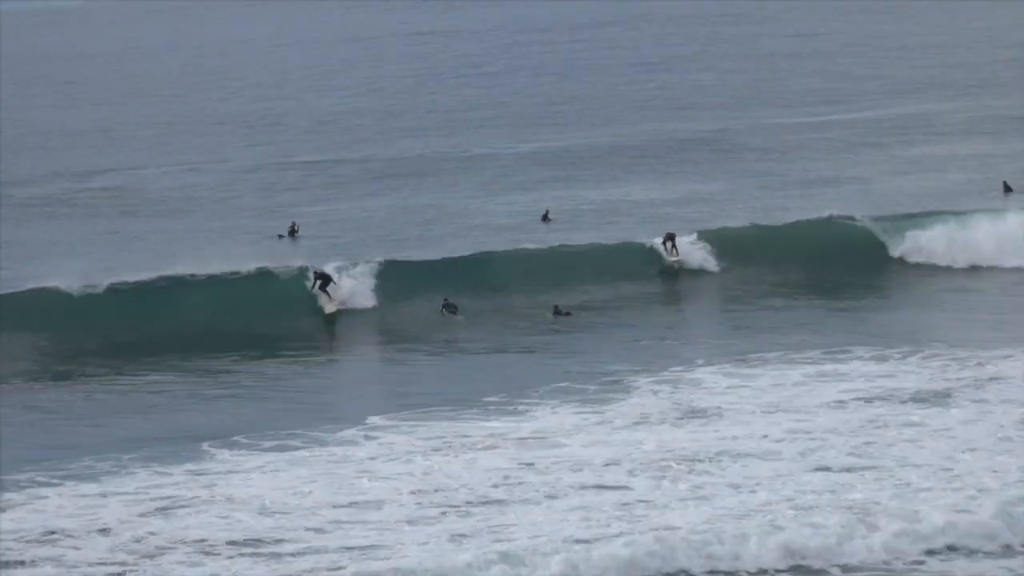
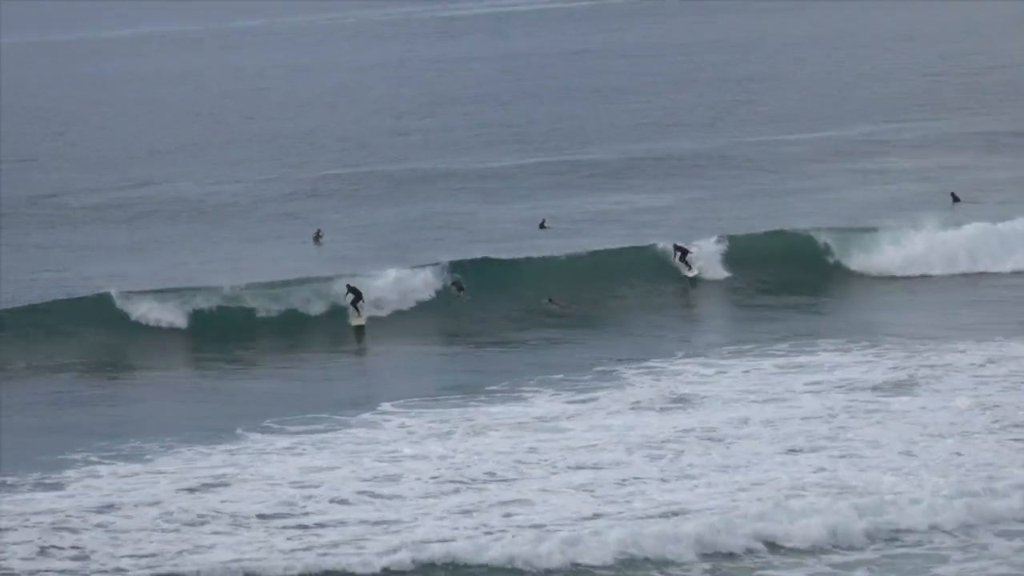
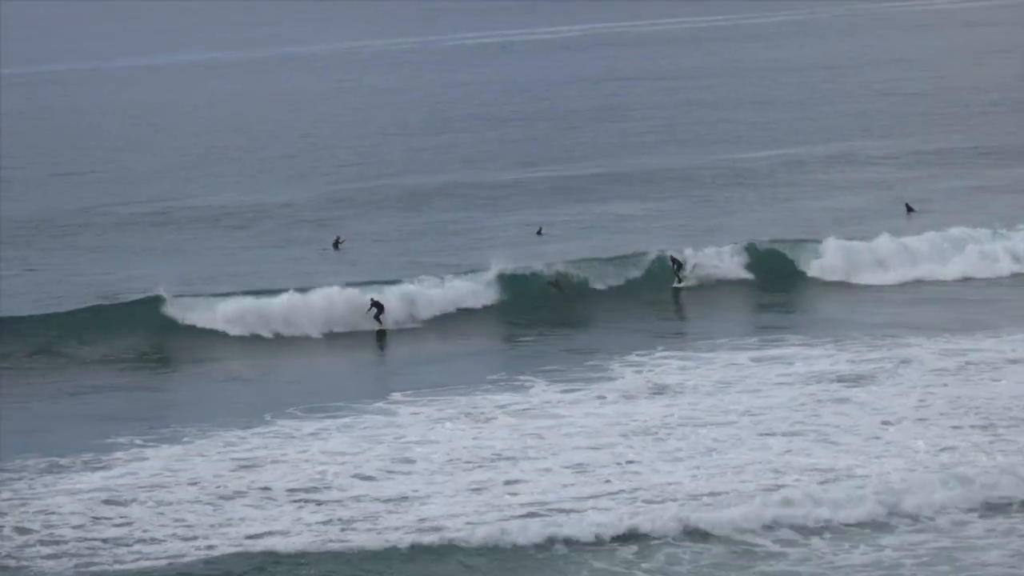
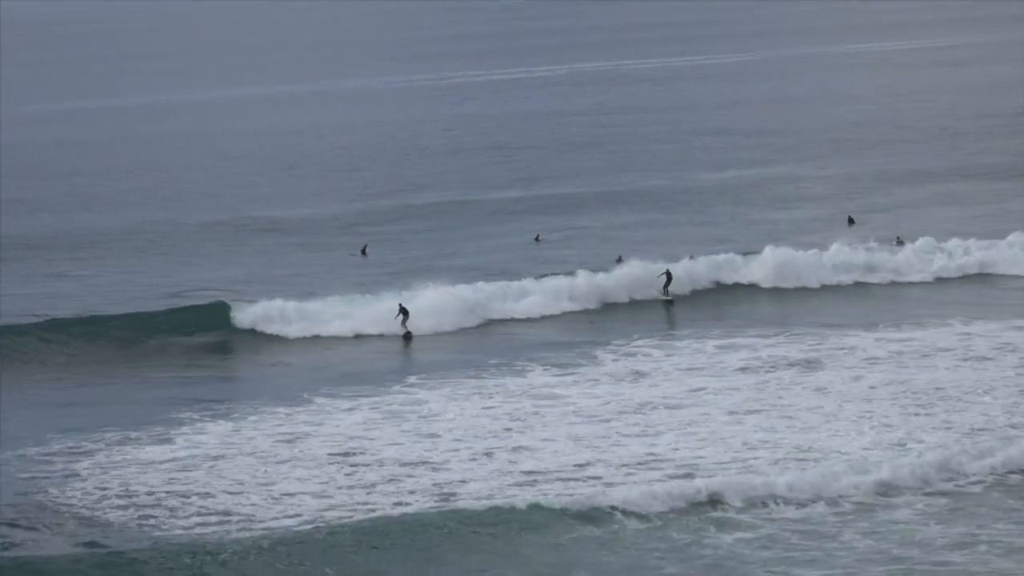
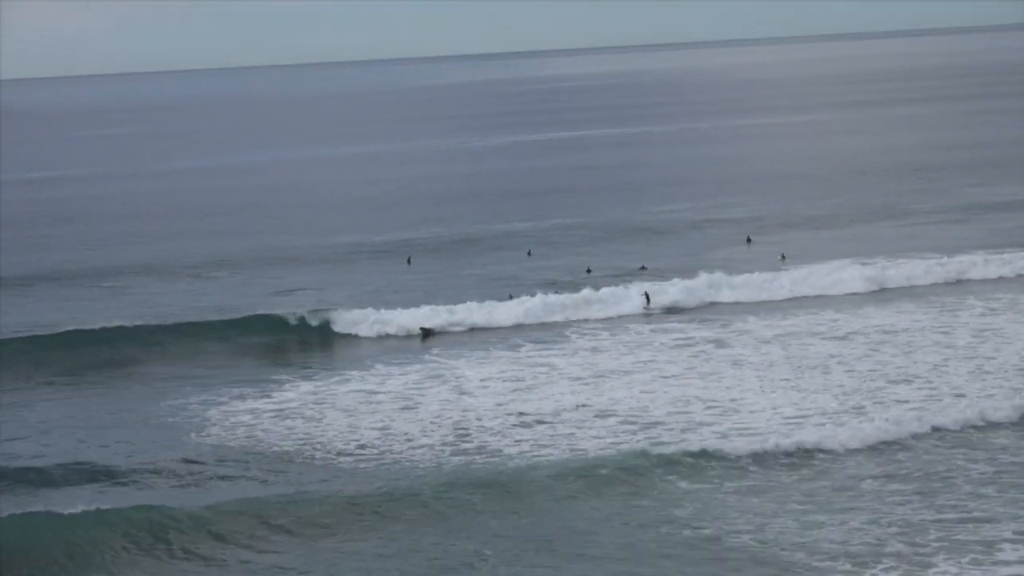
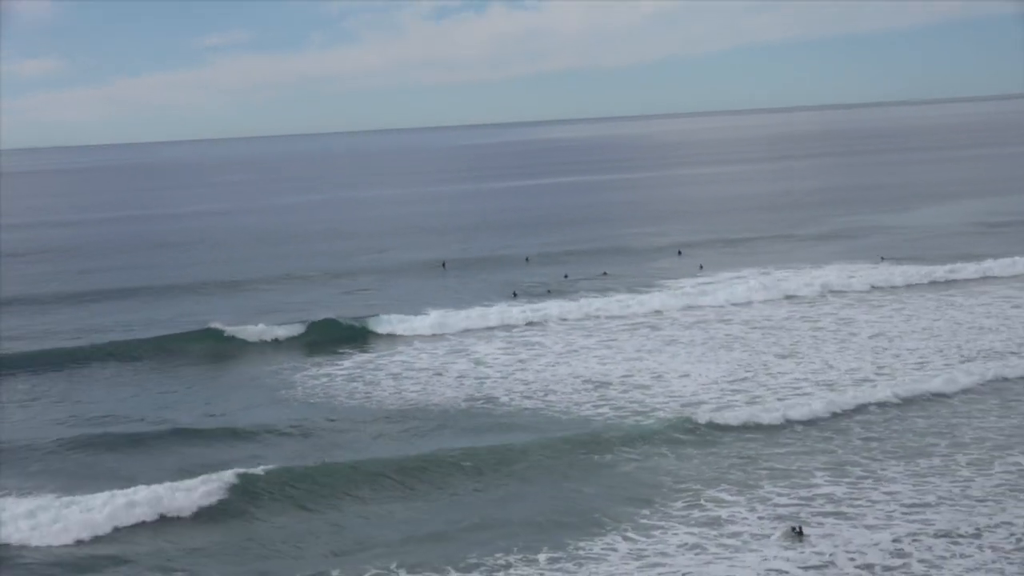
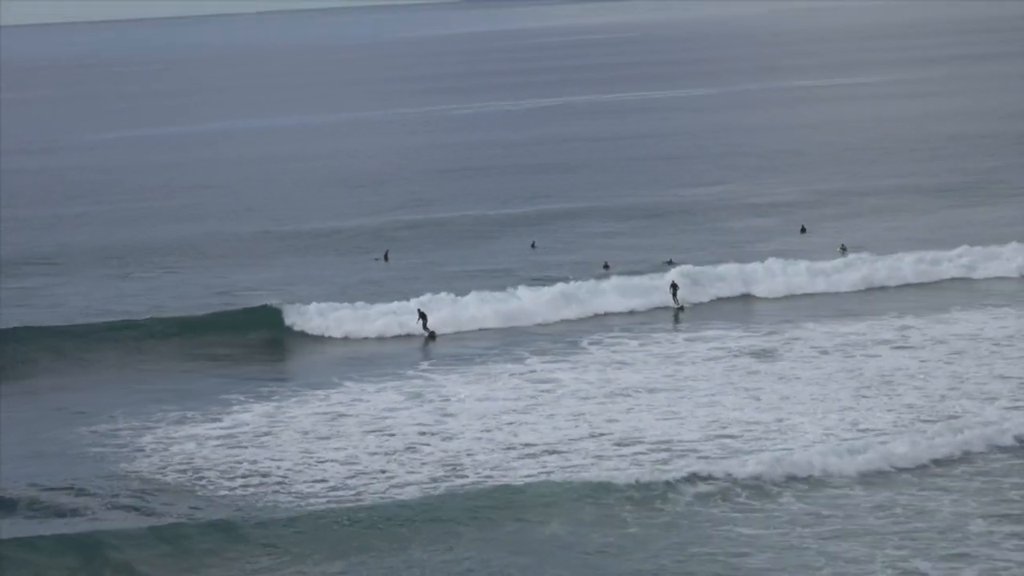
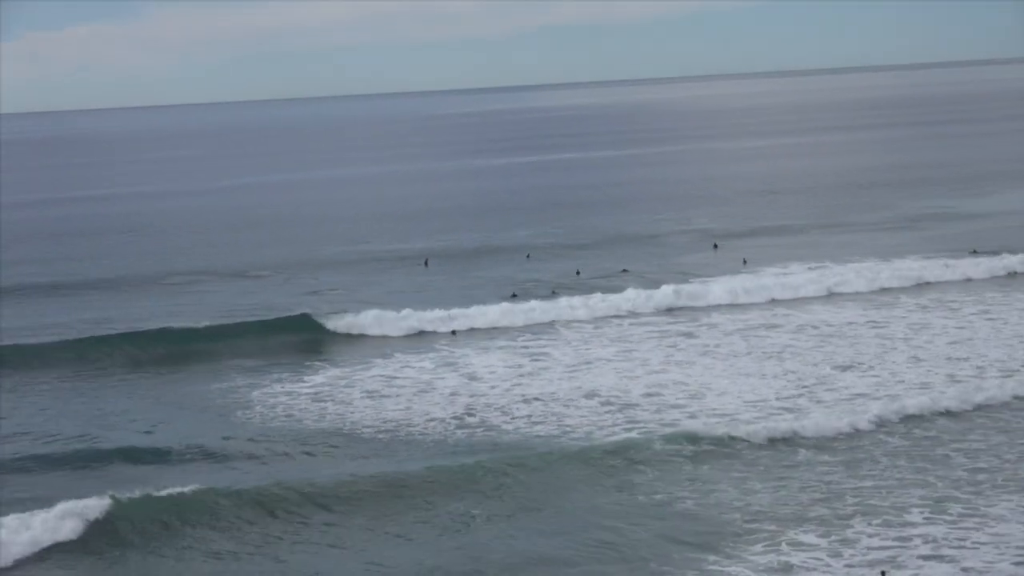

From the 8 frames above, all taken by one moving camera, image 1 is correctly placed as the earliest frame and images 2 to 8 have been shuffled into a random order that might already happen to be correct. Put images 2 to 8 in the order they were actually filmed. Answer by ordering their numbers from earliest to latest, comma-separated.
2, 3, 4, 7, 5, 8, 6
